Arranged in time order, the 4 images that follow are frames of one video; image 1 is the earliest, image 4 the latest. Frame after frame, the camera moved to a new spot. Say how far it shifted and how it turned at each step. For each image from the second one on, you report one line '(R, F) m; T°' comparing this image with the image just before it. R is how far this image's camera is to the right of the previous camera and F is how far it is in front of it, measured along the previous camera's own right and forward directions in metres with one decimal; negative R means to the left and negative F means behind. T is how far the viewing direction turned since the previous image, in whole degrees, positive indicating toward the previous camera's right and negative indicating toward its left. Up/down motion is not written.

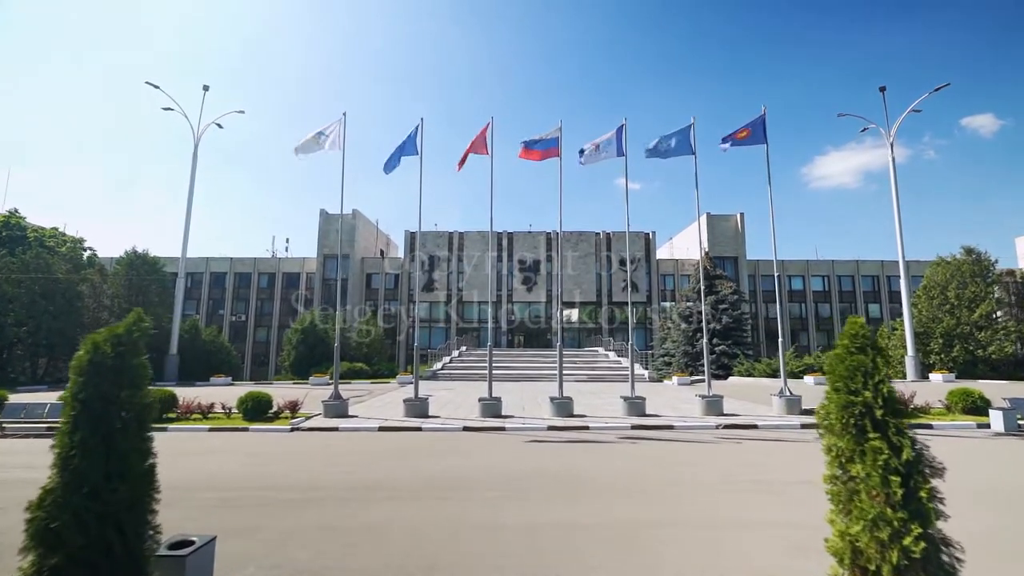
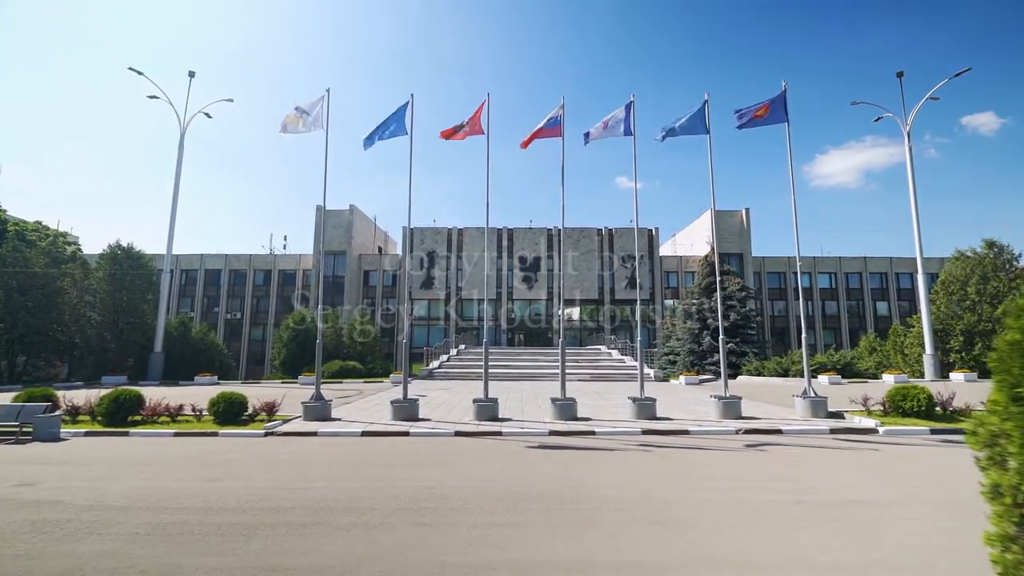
(+0.1, +1.4) m; 0°
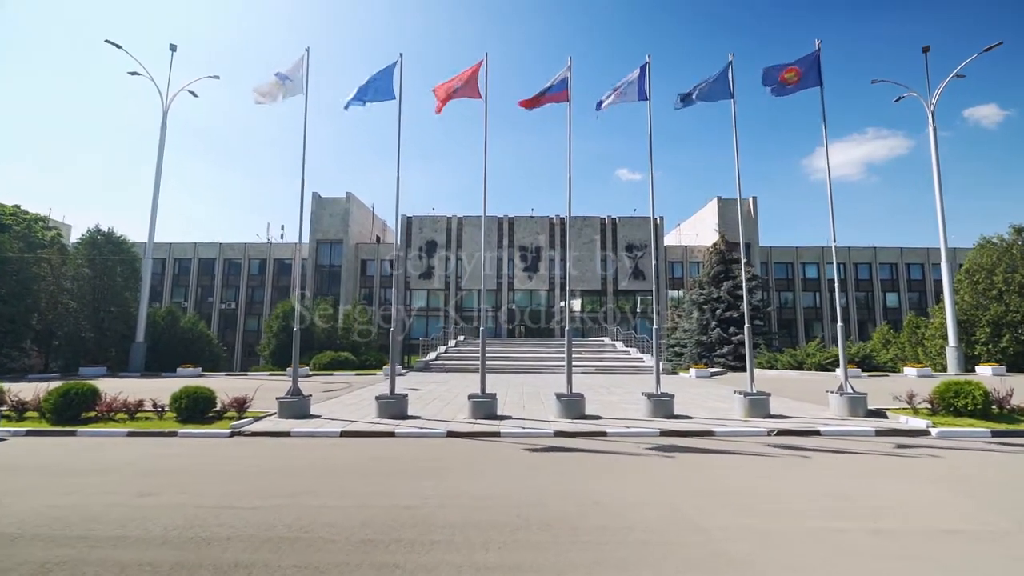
(0.0, +1.6) m; 0°
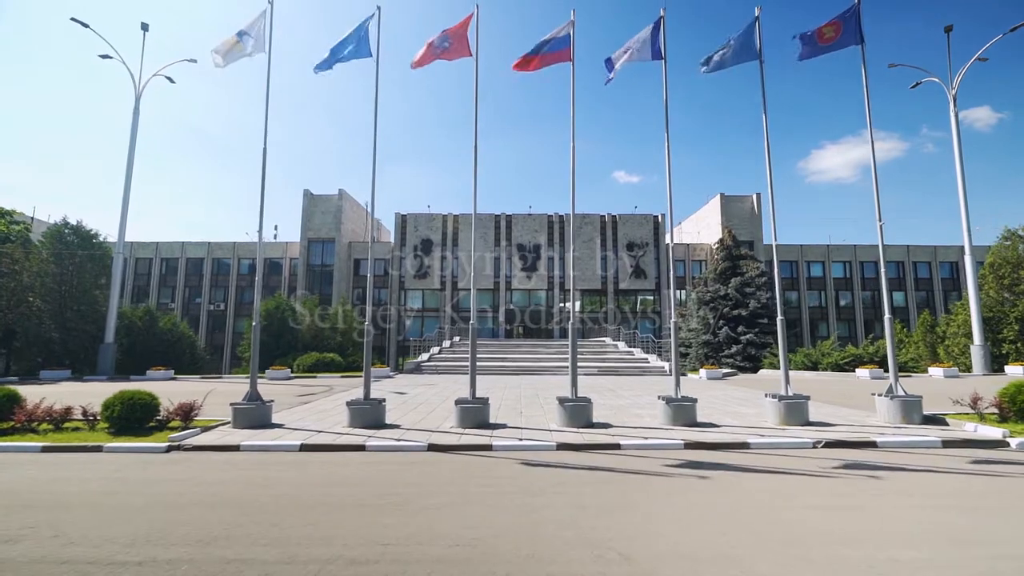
(+0.1, +1.9) m; 0°
